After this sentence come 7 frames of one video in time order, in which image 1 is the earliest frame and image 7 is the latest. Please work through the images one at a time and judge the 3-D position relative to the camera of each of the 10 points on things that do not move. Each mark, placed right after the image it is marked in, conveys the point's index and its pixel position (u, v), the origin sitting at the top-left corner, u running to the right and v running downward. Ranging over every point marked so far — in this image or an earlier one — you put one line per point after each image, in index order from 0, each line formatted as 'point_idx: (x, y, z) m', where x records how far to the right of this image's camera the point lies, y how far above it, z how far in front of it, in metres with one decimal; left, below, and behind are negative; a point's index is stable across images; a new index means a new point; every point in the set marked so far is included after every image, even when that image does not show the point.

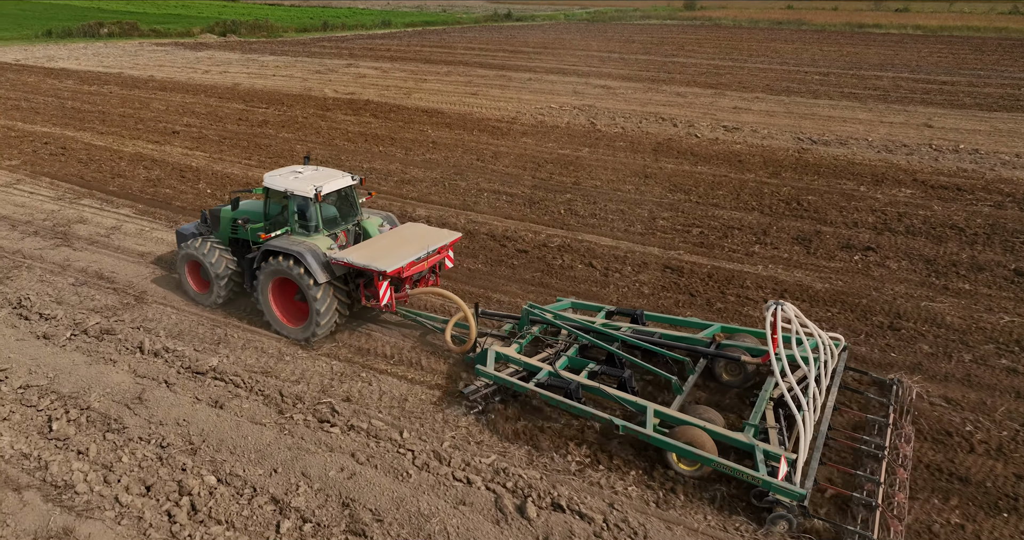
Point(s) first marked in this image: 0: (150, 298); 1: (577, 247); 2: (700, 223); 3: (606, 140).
0: (-4.3, -0.4, +8.7) m
1: (+0.9, +0.3, +10.1) m
2: (+2.9, +0.7, +11.0) m
3: (+2.1, +2.9, +16.2) m
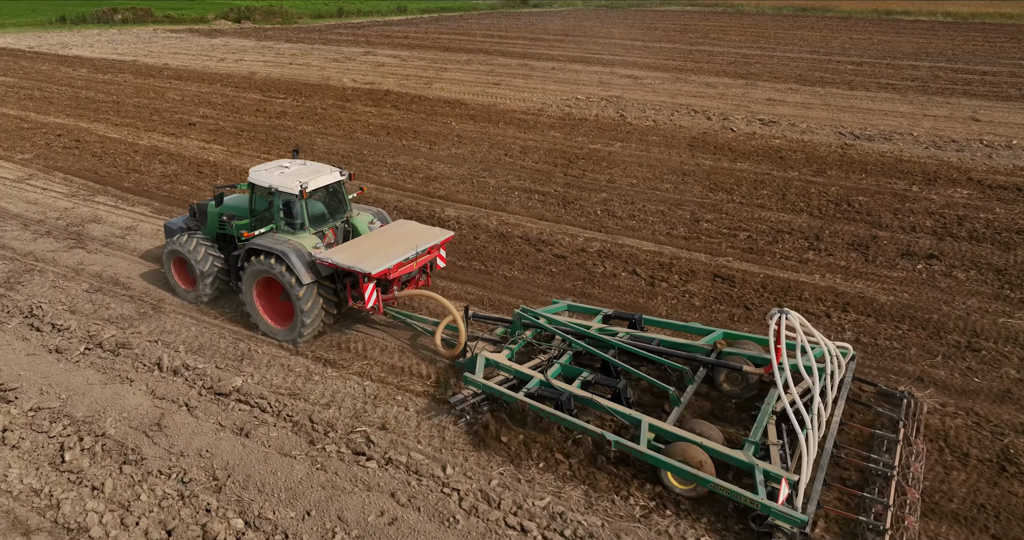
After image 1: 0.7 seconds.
0: (-3.9, -0.4, +8.2) m
1: (+1.4, +0.2, +9.5) m
2: (+3.4, +0.6, +10.4) m
3: (+2.7, +2.9, +15.5) m
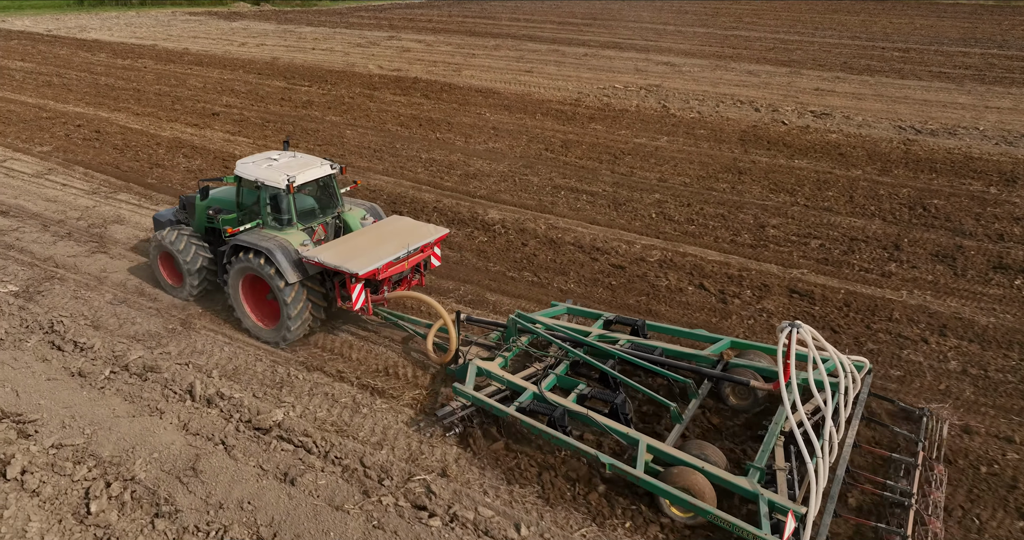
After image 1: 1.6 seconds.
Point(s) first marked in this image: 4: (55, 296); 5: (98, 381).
0: (-3.3, -0.6, +7.6) m
1: (+2.0, +0.1, +8.7) m
2: (+4.1, +0.5, +9.6) m
3: (+3.5, +2.9, +14.7) m
4: (-5.1, -0.3, +8.0) m
5: (-3.7, -1.0, +6.4) m
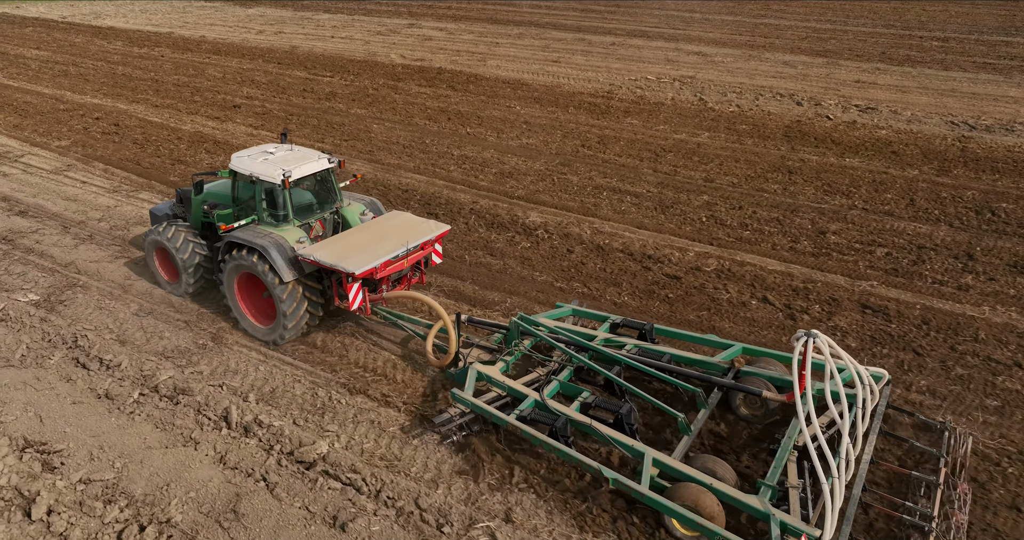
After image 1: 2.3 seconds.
0: (-2.8, -0.7, +7.1) m
1: (+2.6, 0.0, +8.2) m
2: (+4.6, +0.4, +9.0) m
3: (+4.1, +2.9, +14.0) m
4: (-4.5, -0.4, +7.6) m
5: (-3.2, -1.1, +6.0) m
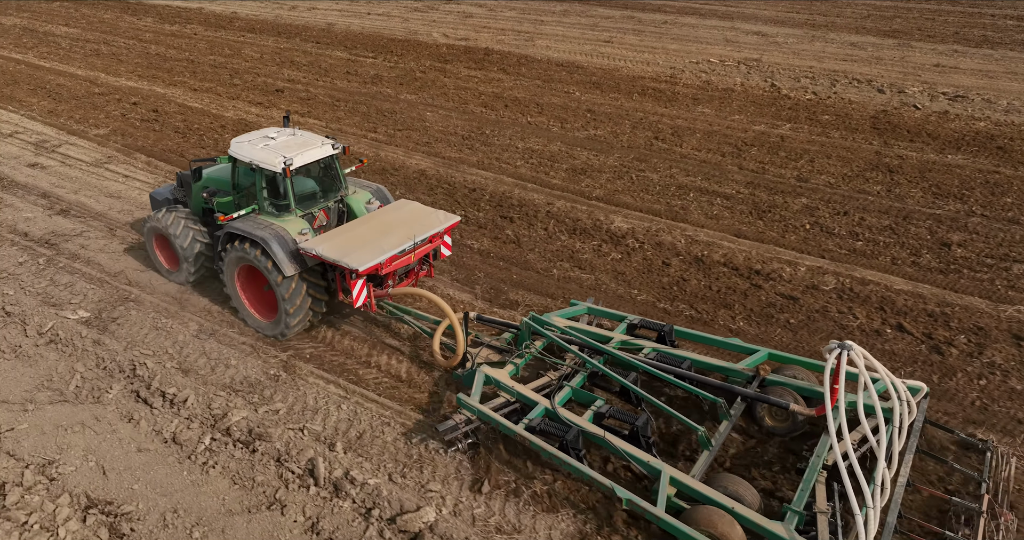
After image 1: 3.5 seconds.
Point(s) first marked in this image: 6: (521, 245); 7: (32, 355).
0: (-1.8, -0.9, +6.3) m
1: (+3.5, -0.2, +7.3) m
2: (+5.6, +0.2, +8.0) m
3: (+5.3, +2.8, +13.0) m
4: (-3.6, -0.5, +6.8) m
5: (-2.3, -1.3, +5.2) m
6: (+0.1, +0.3, +8.3) m
7: (-4.2, -0.7, +6.3) m
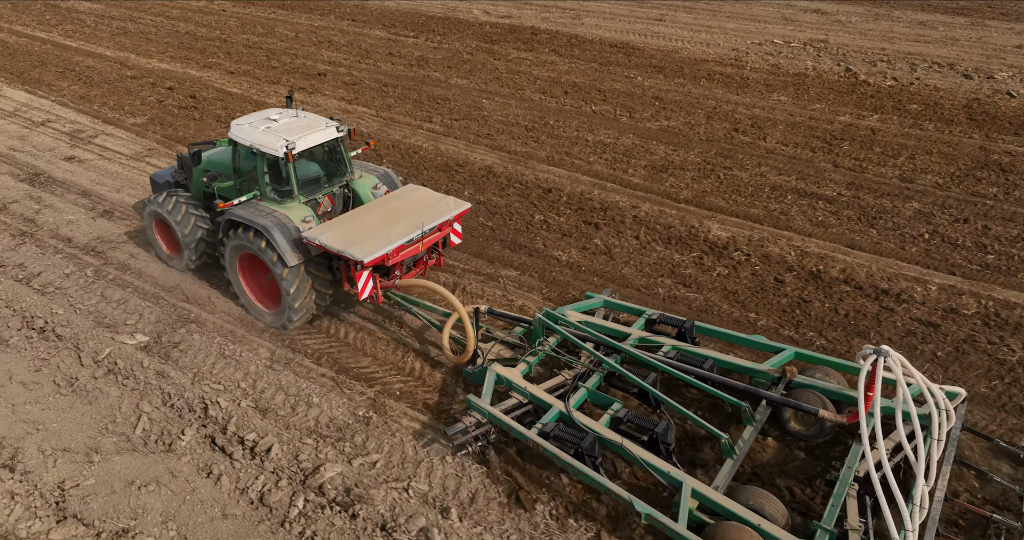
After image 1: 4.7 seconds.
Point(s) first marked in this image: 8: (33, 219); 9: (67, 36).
0: (-0.9, -1.1, +5.6) m
1: (+4.5, -0.4, +6.5) m
2: (+6.5, 0.0, +7.2) m
3: (+6.3, +2.8, +12.0) m
4: (-2.7, -0.7, +6.1) m
5: (-1.4, -1.6, +4.5) m
6: (+1.1, +0.1, +7.5) m
7: (-3.3, -0.9, +5.6) m
8: (-5.5, +0.6, +8.3) m
9: (-10.1, +5.3, +16.5) m
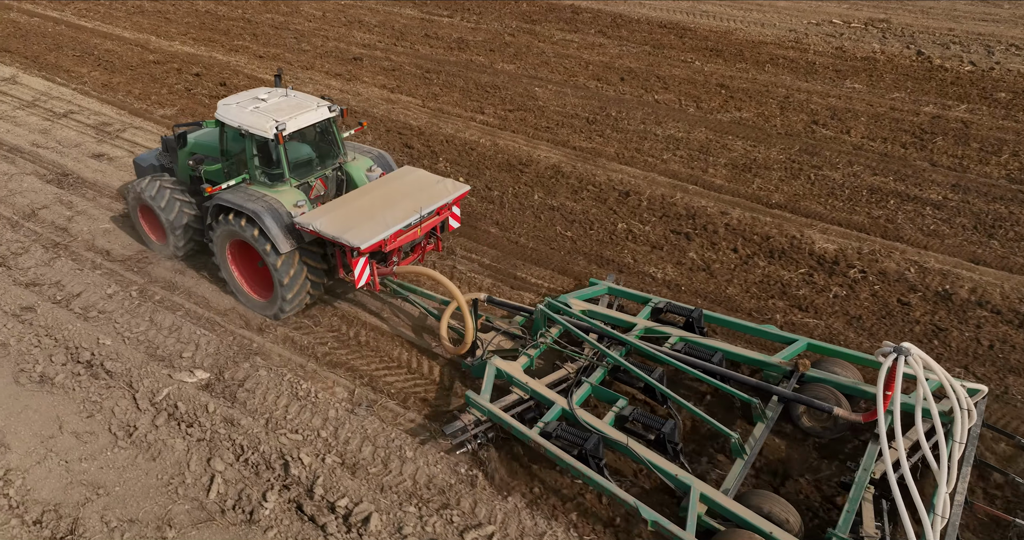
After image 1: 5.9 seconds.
0: (-0.1, -1.3, +4.9) m
1: (+5.3, -0.7, +5.7) m
2: (+7.4, -0.2, +6.4) m
3: (+7.1, +2.8, +11.2) m
4: (-1.8, -0.9, +5.4) m
5: (-0.6, -1.8, +3.9) m
6: (+1.9, 0.0, +6.8) m
7: (-2.5, -1.2, +4.9) m
8: (-4.7, +0.4, +7.6) m
9: (-9.3, +5.5, +15.6) m
